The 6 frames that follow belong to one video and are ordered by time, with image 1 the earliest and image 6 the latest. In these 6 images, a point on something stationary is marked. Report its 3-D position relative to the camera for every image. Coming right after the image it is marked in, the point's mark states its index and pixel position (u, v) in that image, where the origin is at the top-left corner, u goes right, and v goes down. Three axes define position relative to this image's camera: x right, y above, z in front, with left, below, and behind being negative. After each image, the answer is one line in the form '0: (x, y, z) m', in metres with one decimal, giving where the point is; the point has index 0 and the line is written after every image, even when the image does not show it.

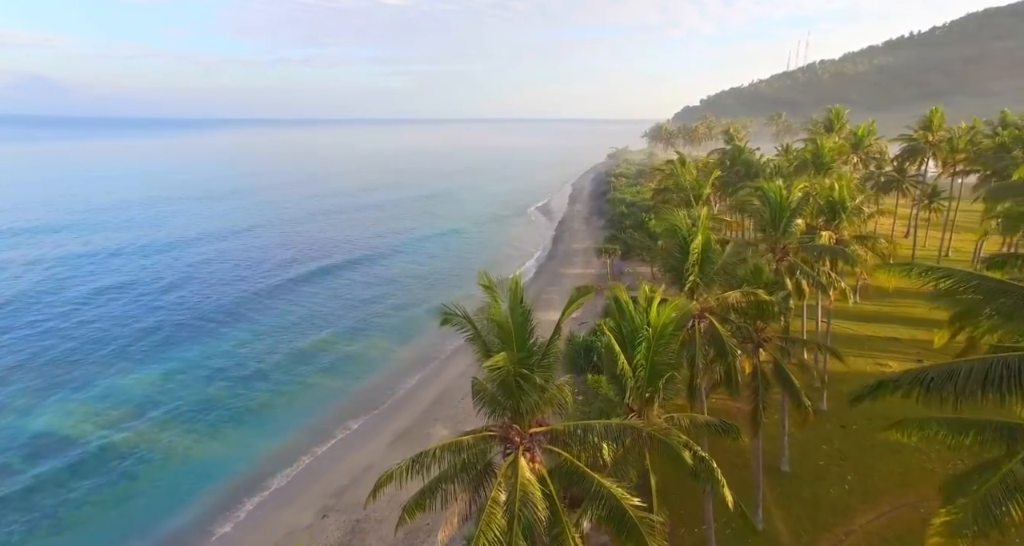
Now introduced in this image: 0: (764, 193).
0: (+9.1, +2.9, +20.0) m
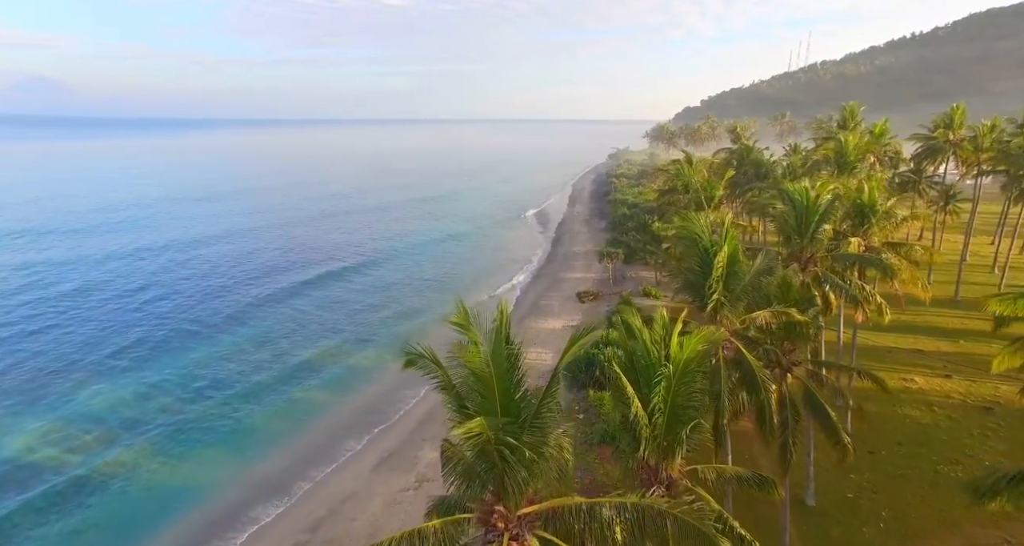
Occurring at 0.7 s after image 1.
0: (+8.9, +2.5, +17.9) m
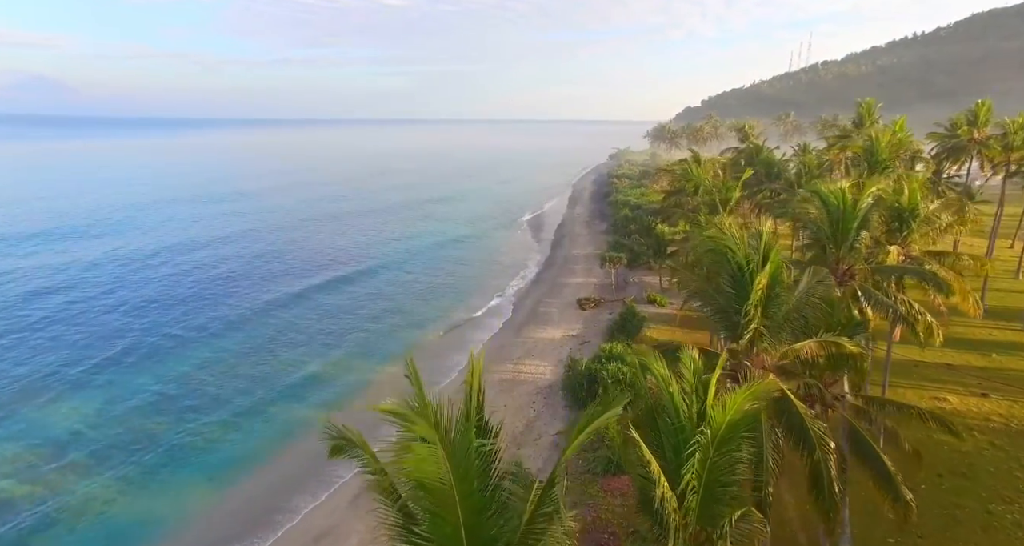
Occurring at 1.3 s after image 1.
0: (+8.7, +2.1, +15.6) m
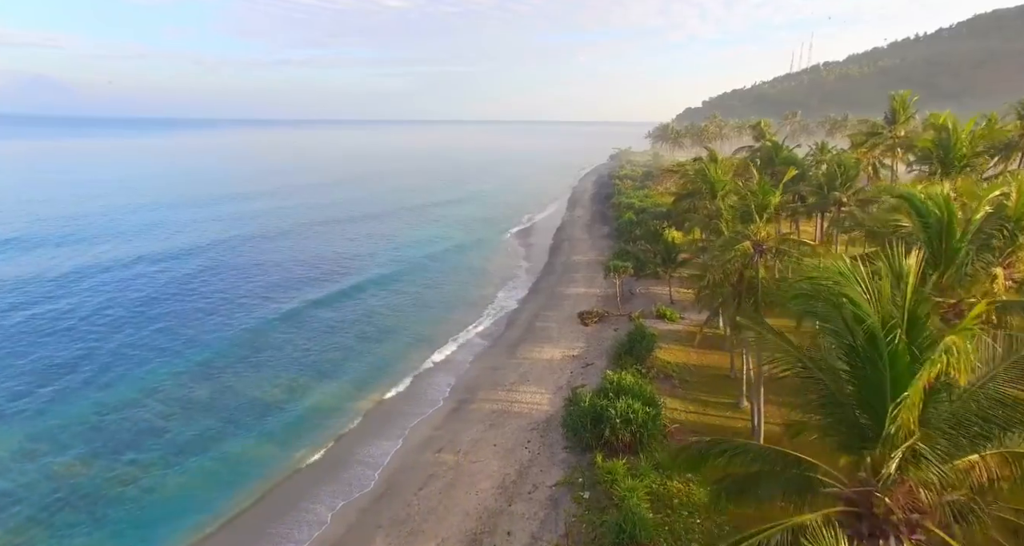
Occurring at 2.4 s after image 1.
0: (+8.3, +1.4, +11.6) m
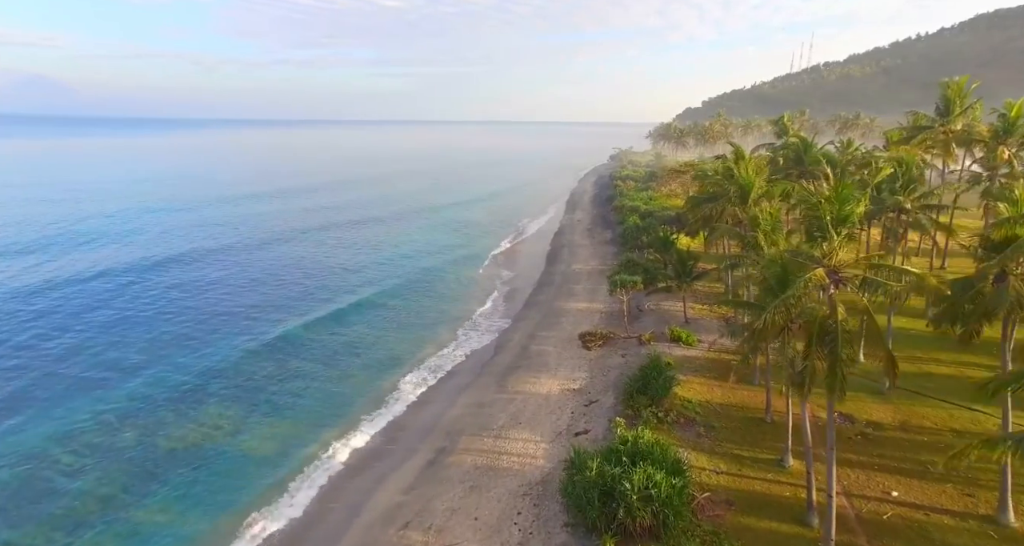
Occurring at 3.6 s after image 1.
0: (+7.9, +0.5, +6.6) m
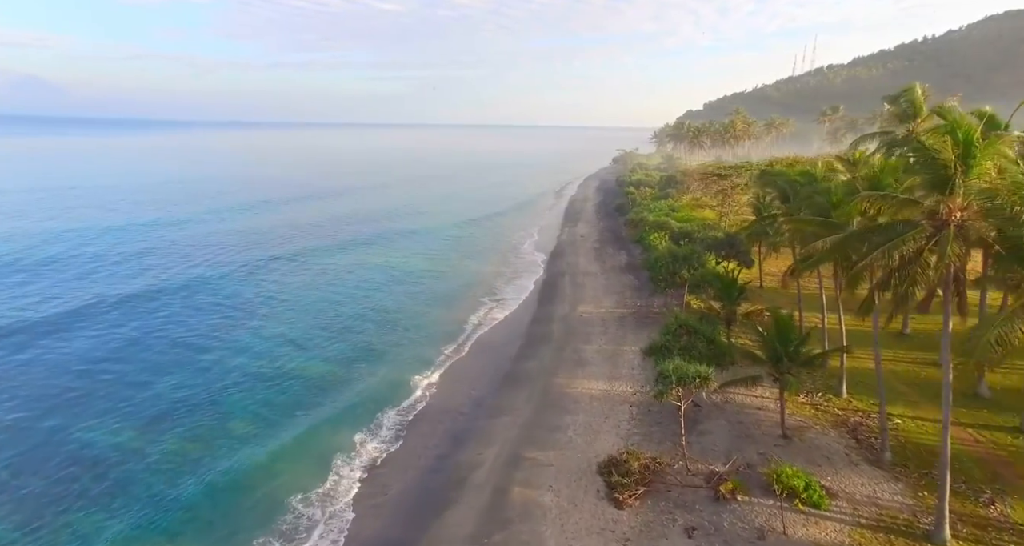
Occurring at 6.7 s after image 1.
0: (+7.0, -2.1, -8.5) m
